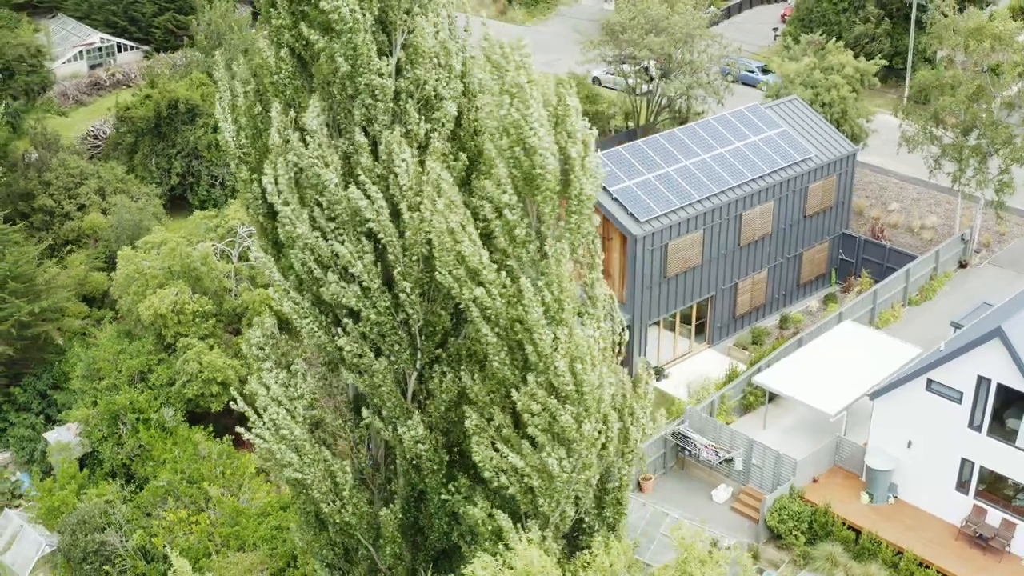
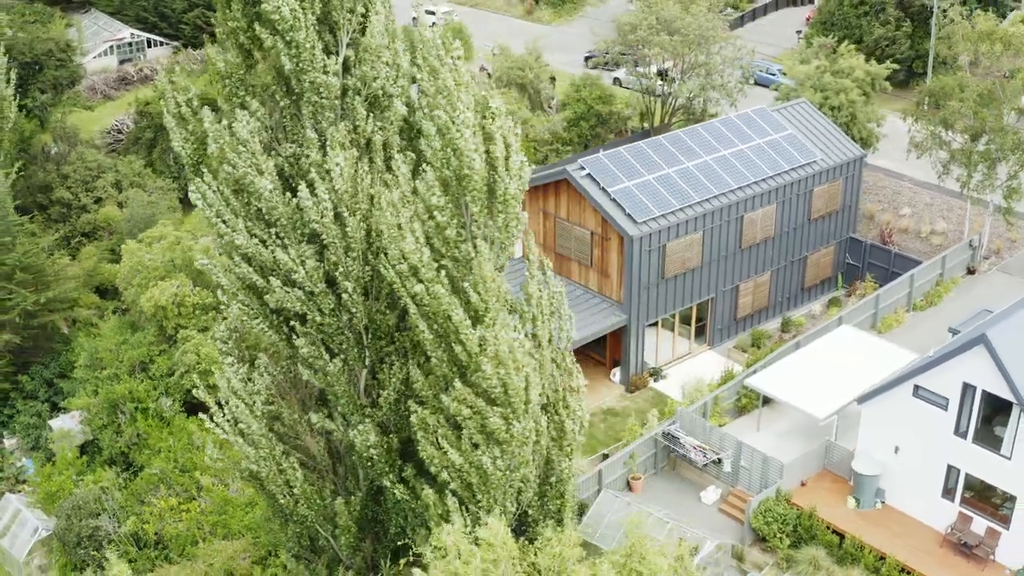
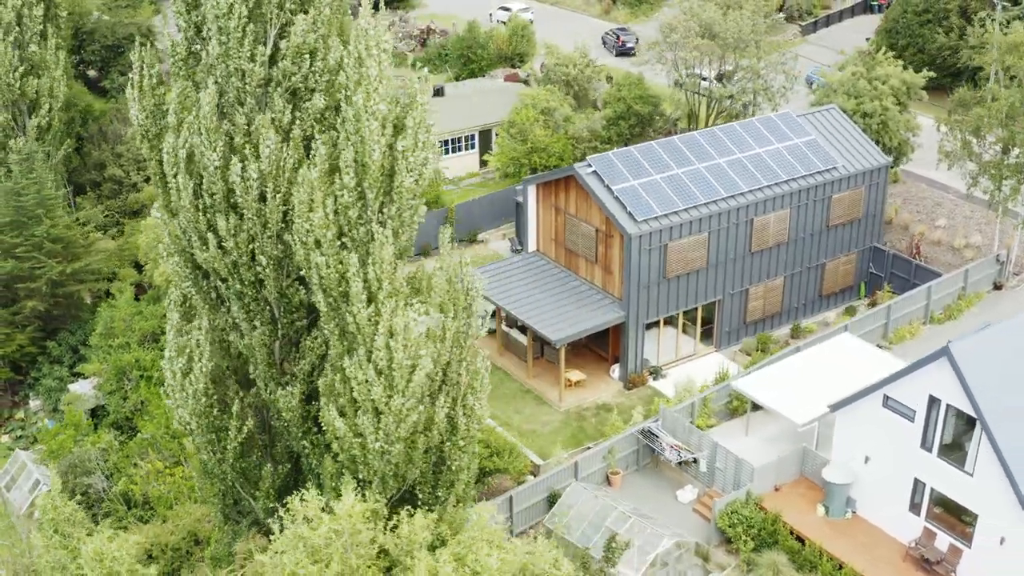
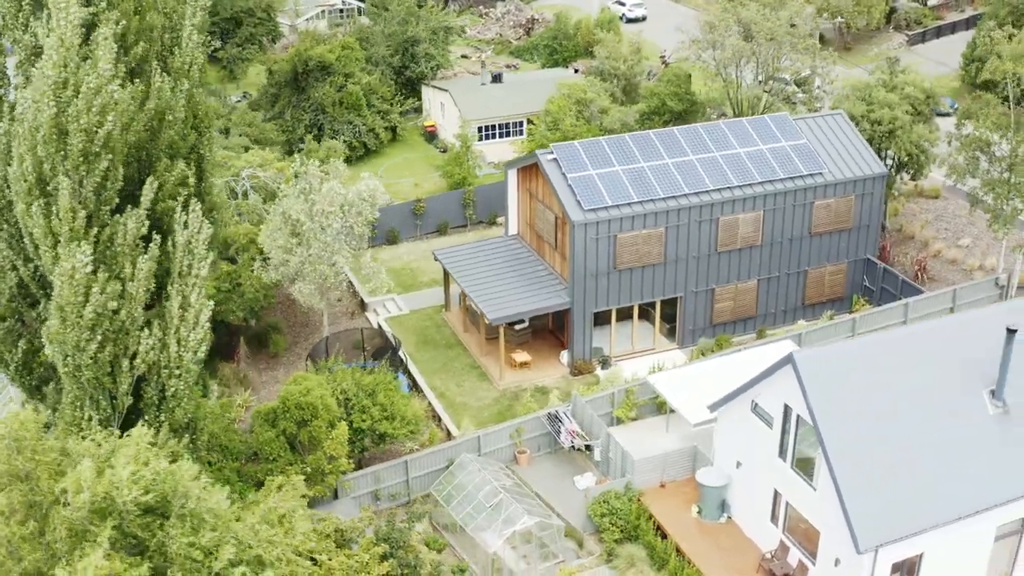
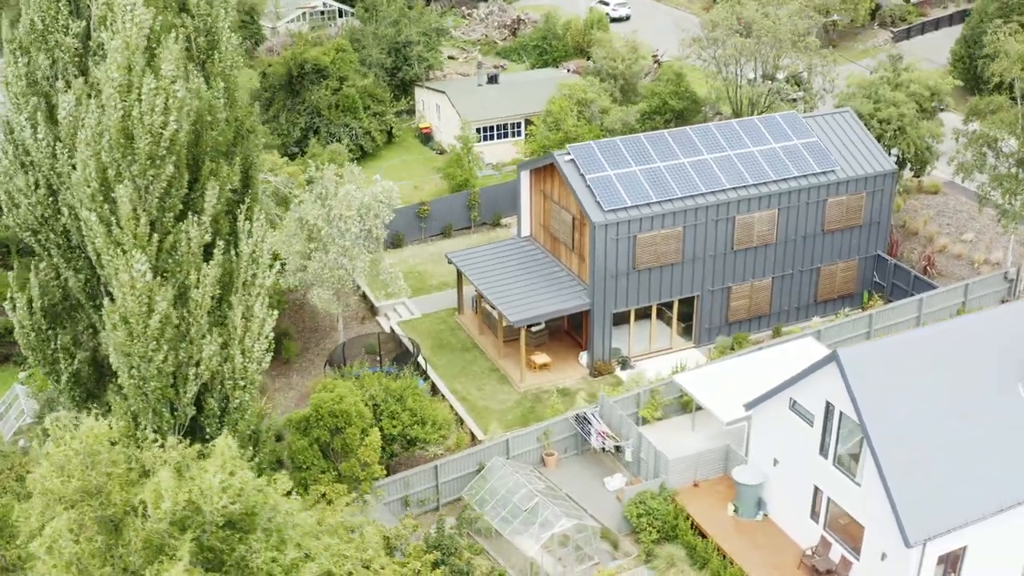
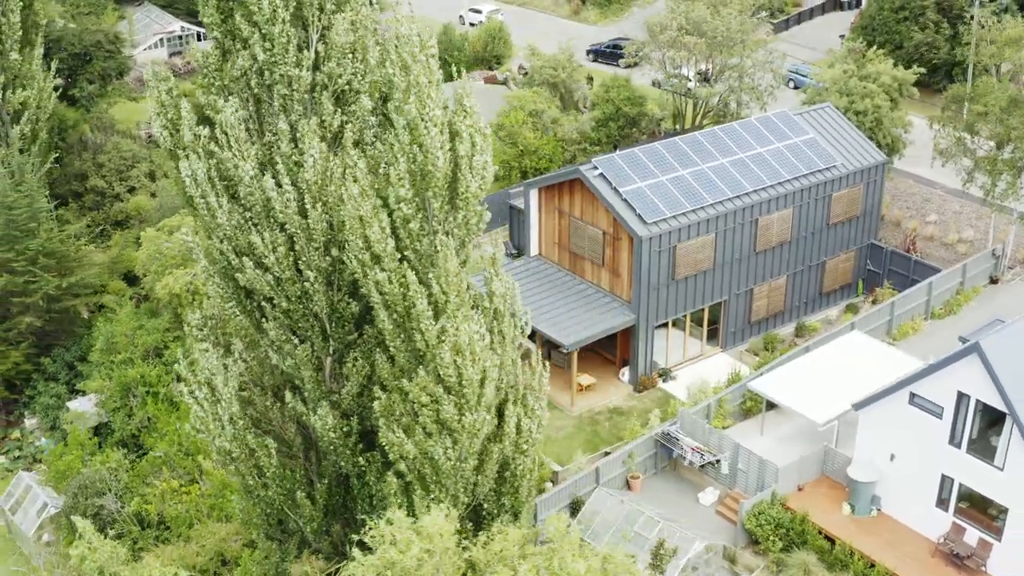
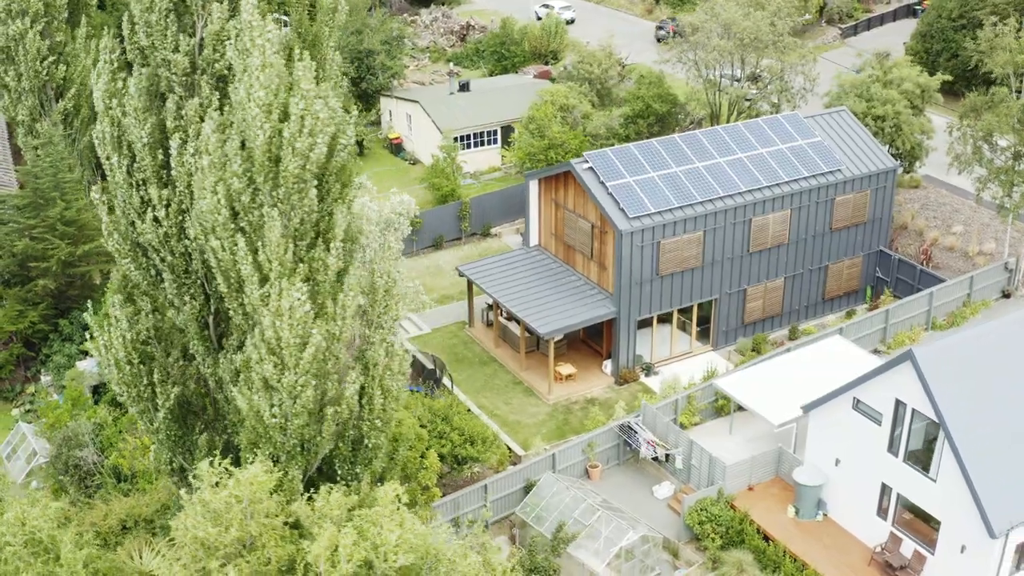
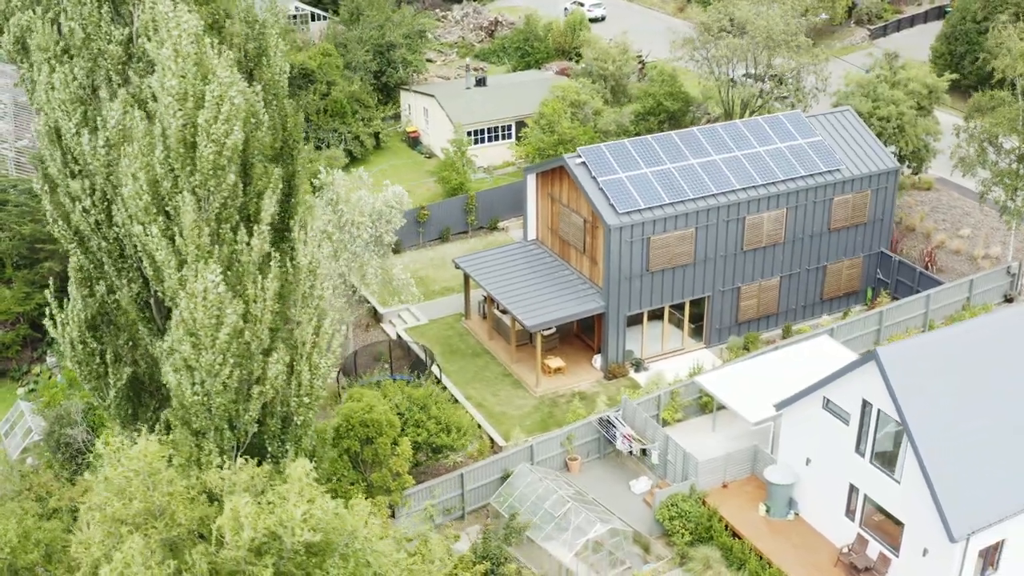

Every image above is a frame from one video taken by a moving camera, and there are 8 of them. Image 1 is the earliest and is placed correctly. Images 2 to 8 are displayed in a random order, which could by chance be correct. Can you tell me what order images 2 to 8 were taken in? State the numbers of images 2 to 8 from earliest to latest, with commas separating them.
2, 6, 3, 7, 8, 5, 4
